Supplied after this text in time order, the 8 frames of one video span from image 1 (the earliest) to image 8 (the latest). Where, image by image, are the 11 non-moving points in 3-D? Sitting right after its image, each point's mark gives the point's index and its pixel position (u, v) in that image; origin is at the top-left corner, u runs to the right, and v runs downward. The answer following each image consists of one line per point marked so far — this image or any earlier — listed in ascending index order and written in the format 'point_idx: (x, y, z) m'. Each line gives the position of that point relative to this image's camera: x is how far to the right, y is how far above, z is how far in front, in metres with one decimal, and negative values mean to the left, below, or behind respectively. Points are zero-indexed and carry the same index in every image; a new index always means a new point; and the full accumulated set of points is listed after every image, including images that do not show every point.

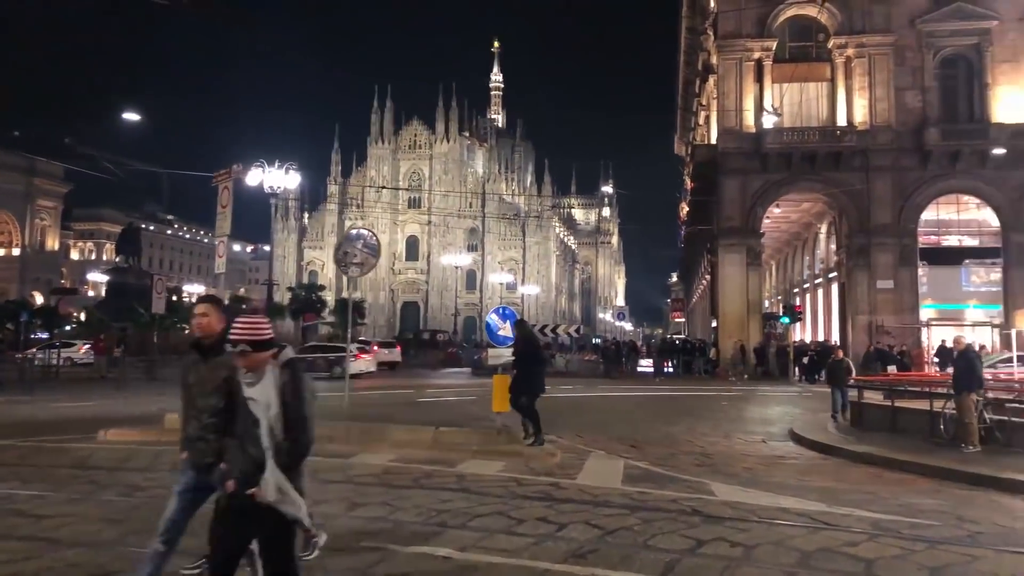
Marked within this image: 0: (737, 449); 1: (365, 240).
0: (+4.1, -2.9, +14.8) m
1: (-3.3, +1.0, +18.1) m
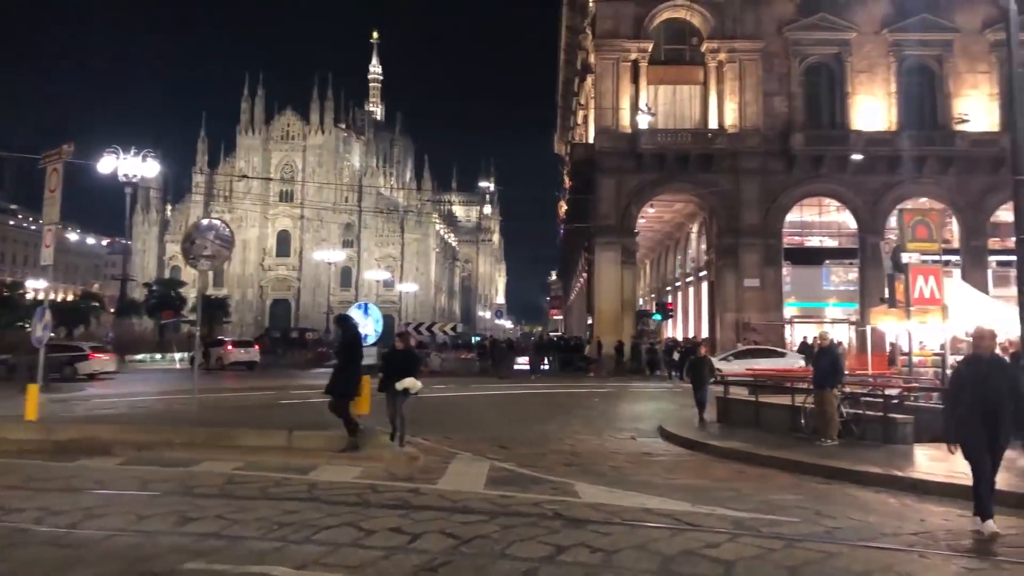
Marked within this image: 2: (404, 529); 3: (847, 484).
0: (+1.7, -2.8, +14.6) m
1: (-6.1, +1.2, +16.7) m
2: (-1.2, -2.7, +8.8) m
3: (+4.2, -2.5, +10.0) m
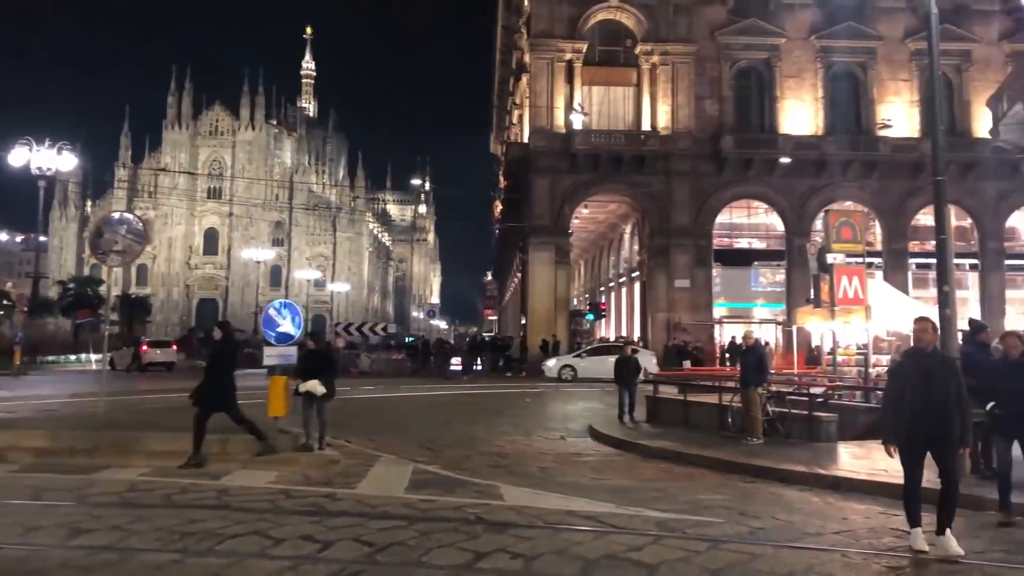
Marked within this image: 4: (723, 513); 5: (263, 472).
0: (+0.4, -2.8, +14.3) m
1: (-7.6, +1.3, +15.9) m
2: (-2.0, -2.6, +8.3) m
3: (+3.2, -2.4, +10.0) m
4: (+2.2, -2.3, +8.2) m
5: (-3.6, -2.7, +11.6) m
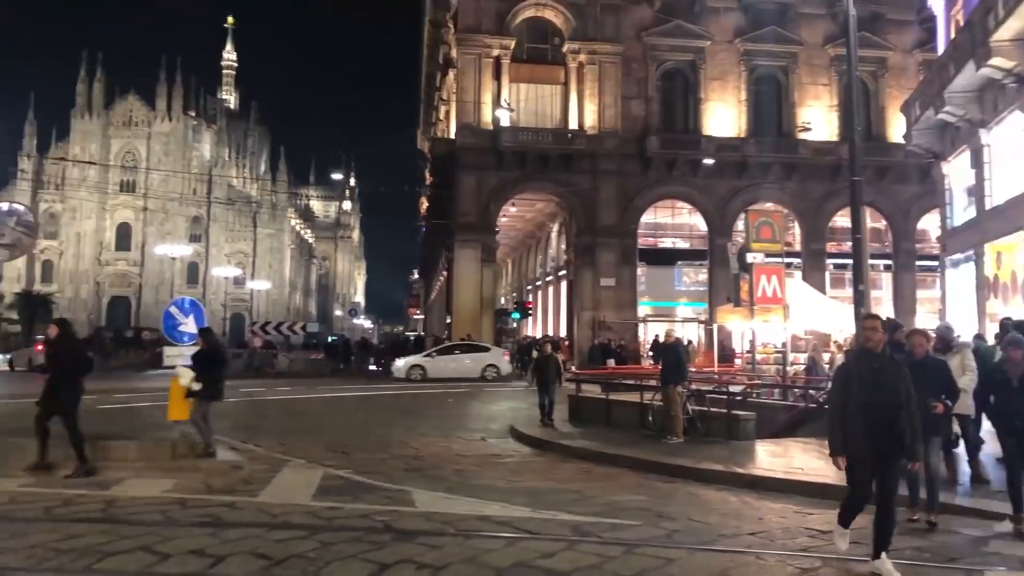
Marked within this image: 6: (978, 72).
0: (-1.0, -2.7, +13.8) m
1: (-9.1, +1.3, +14.7) m
2: (-2.9, -2.5, +7.7) m
3: (+2.2, -2.4, +9.8) m
4: (+1.3, -2.2, +7.9) m
5: (-4.8, -2.6, +10.9) m
6: (+10.0, +4.6, +17.1) m
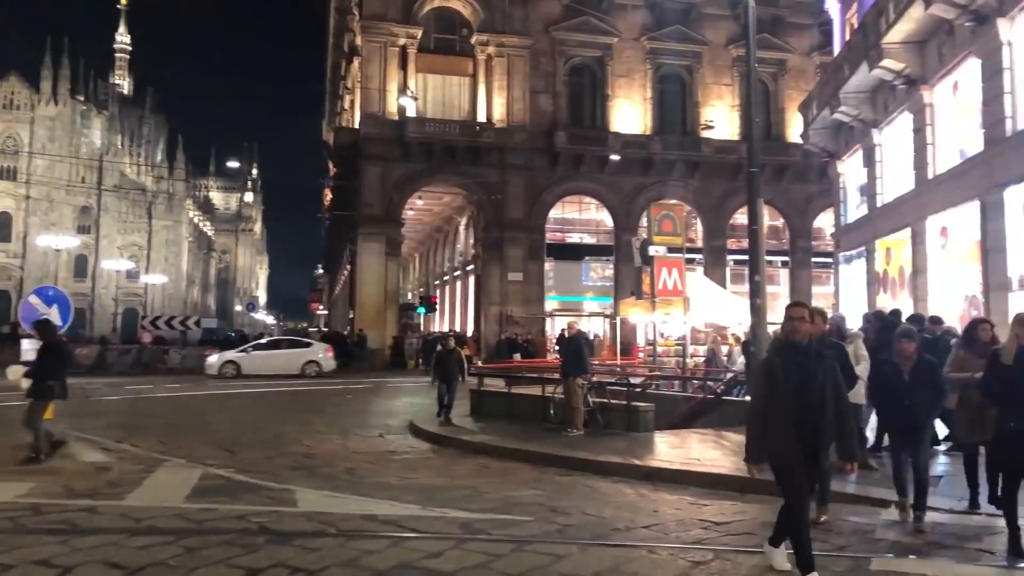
0: (-2.7, -2.6, +13.2) m
1: (-10.8, +1.6, +13.2) m
2: (-3.9, -2.4, +6.9) m
3: (+0.9, -2.2, +9.6) m
4: (+0.2, -2.1, +7.6) m
5: (-6.1, -2.4, +9.9) m
6: (+7.9, +4.8, +17.6) m
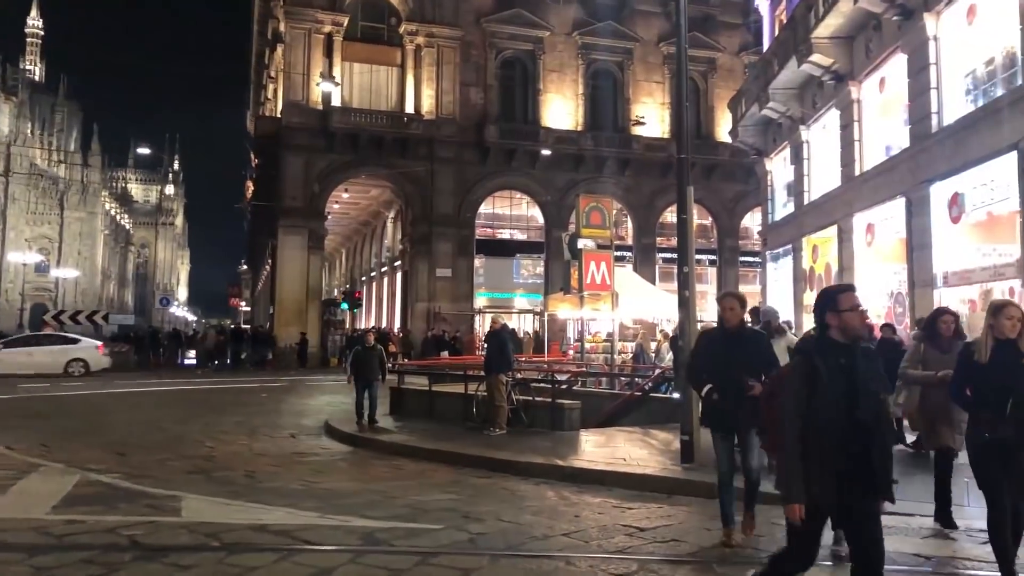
0: (-4.0, -2.4, +12.3) m
1: (-12.0, +1.8, +11.6) m
2: (-4.7, -2.2, +5.9) m
3: (-0.1, -2.1, +8.9) m
4: (-0.6, -2.0, +6.9) m
5: (-7.1, -2.2, +8.6) m
6: (+6.3, +4.8, +17.6) m
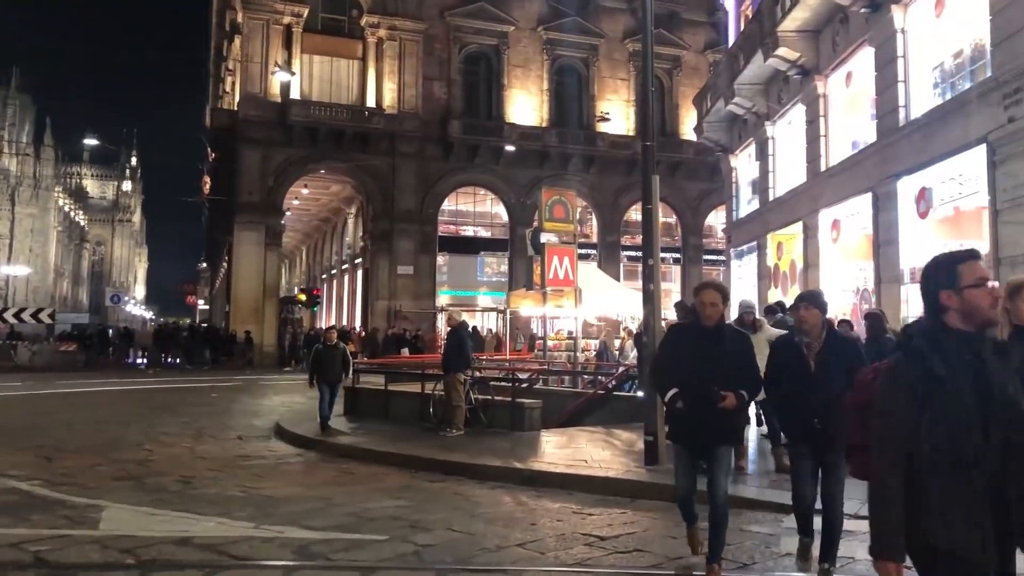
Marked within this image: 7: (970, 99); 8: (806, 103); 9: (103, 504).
0: (-4.6, -2.3, +11.6) m
1: (-12.6, +1.9, +10.6) m
2: (-5.0, -2.1, +5.2) m
3: (-0.5, -2.0, +8.4) m
4: (-1.0, -1.9, +6.4) m
5: (-7.5, -2.1, +7.8) m
6: (+5.5, +4.9, +17.3) m
7: (+6.3, +2.6, +11.0) m
8: (+6.2, +3.9, +16.9) m
9: (-3.5, -1.9, +7.0) m
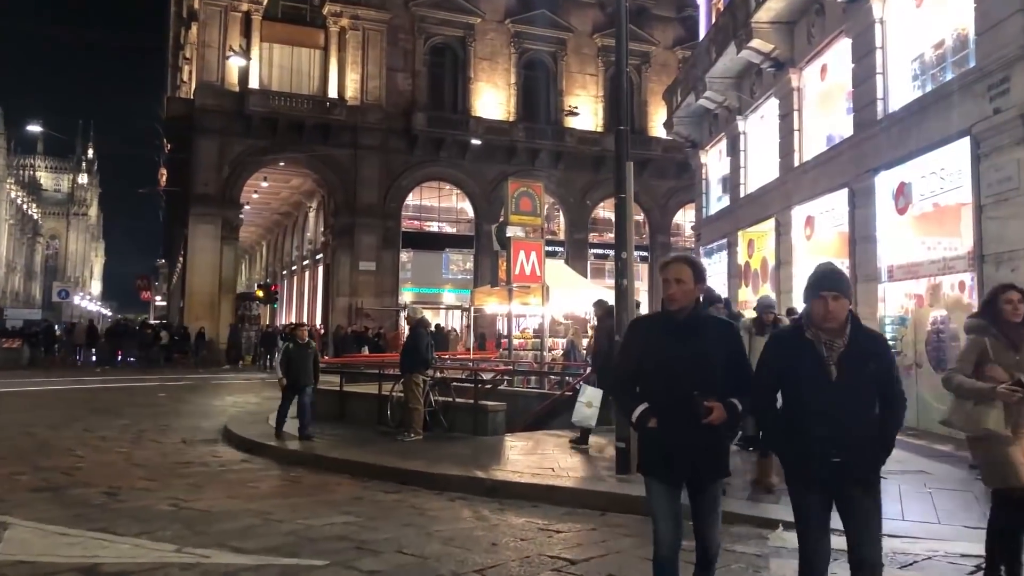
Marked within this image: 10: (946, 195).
0: (-5.1, -2.2, +10.7) m
1: (-13.0, +2.1, +9.4) m
2: (-5.2, -2.0, +4.3) m
3: (-0.9, -2.0, +7.7) m
4: (-1.3, -1.8, +5.7) m
5: (-7.9, -2.0, +6.8) m
6: (+4.8, +4.9, +16.9) m
7: (+5.8, +2.6, +10.6) m
8: (+5.5, +3.9, +16.5) m
9: (-3.9, -1.8, +6.2) m
10: (+5.9, +1.3, +10.8) m
